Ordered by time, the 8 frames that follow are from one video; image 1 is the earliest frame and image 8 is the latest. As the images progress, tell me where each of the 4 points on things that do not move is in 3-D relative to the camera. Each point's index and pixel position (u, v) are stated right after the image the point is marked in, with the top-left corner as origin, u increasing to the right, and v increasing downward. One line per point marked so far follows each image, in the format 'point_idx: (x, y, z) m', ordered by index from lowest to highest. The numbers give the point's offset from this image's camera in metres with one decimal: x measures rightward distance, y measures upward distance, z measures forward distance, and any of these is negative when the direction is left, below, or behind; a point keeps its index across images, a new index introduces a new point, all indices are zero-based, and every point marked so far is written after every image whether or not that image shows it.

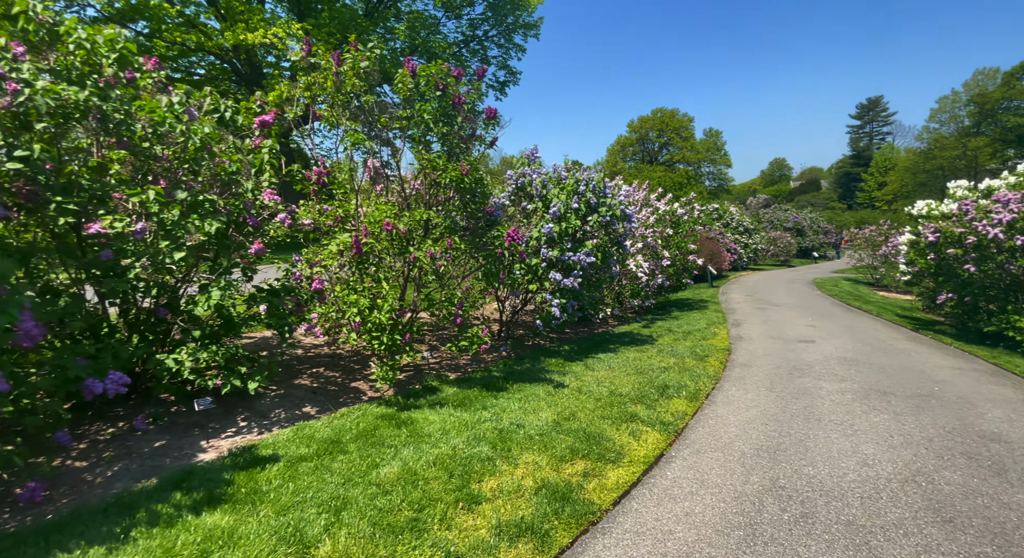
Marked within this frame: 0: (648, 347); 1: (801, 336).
0: (+2.3, -1.1, +8.4) m
1: (+5.8, -1.1, +10.4) m
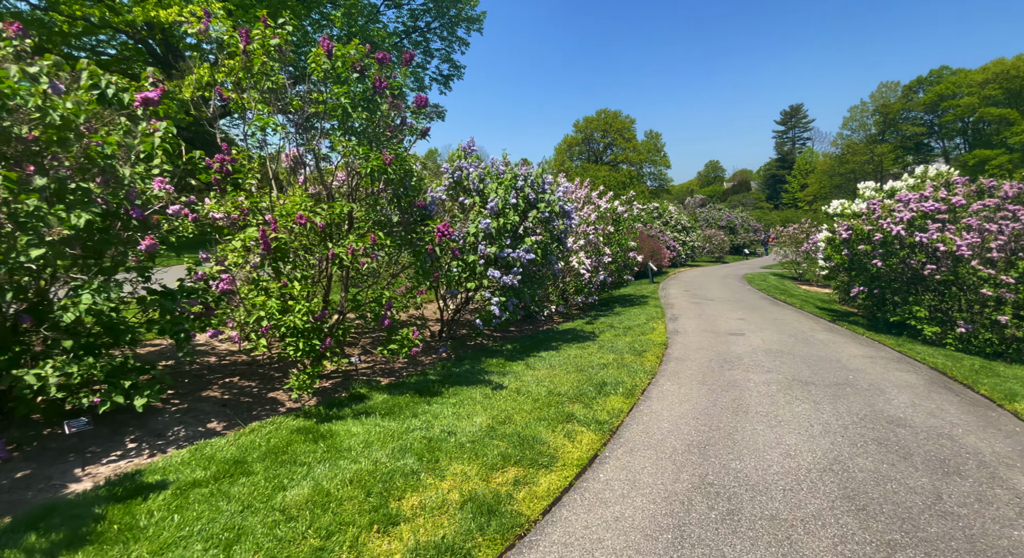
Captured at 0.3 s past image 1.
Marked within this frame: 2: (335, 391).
0: (+1.3, -1.0, +8.4) m
1: (+4.6, -1.0, +10.8) m
2: (-1.8, -1.1, +5.1) m
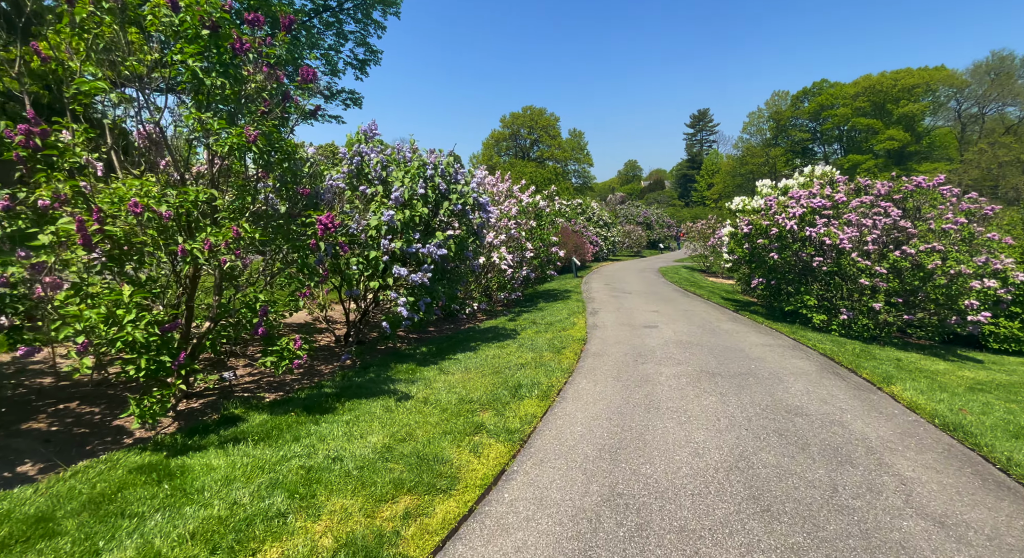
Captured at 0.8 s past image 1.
0: (-0.1, -1.0, +8.2) m
1: (+2.8, -0.9, +11.0) m
2: (-2.6, -1.1, +4.5) m
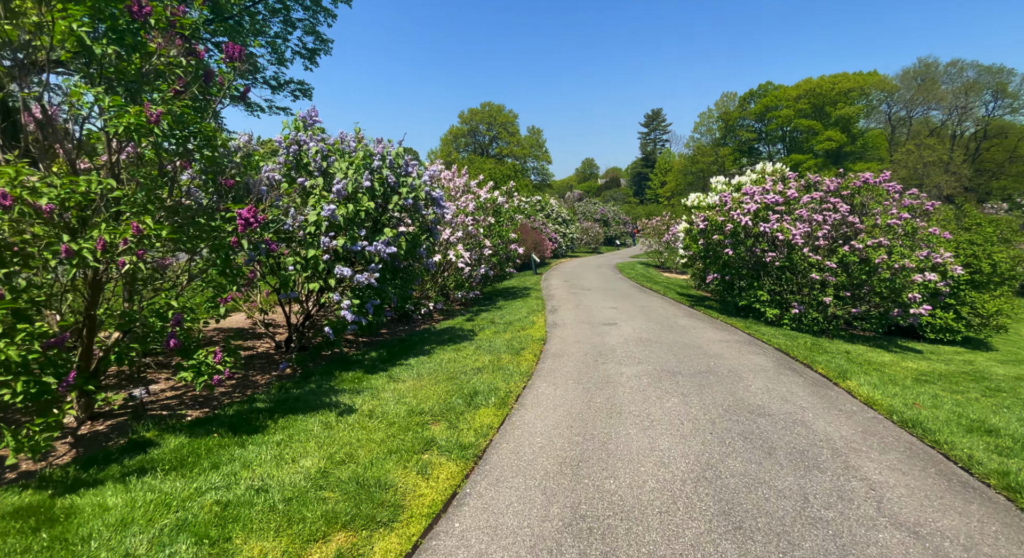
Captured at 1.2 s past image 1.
0: (-0.8, -1.0, +7.8) m
1: (+1.9, -0.8, +10.9) m
2: (-3.0, -1.2, +3.9) m
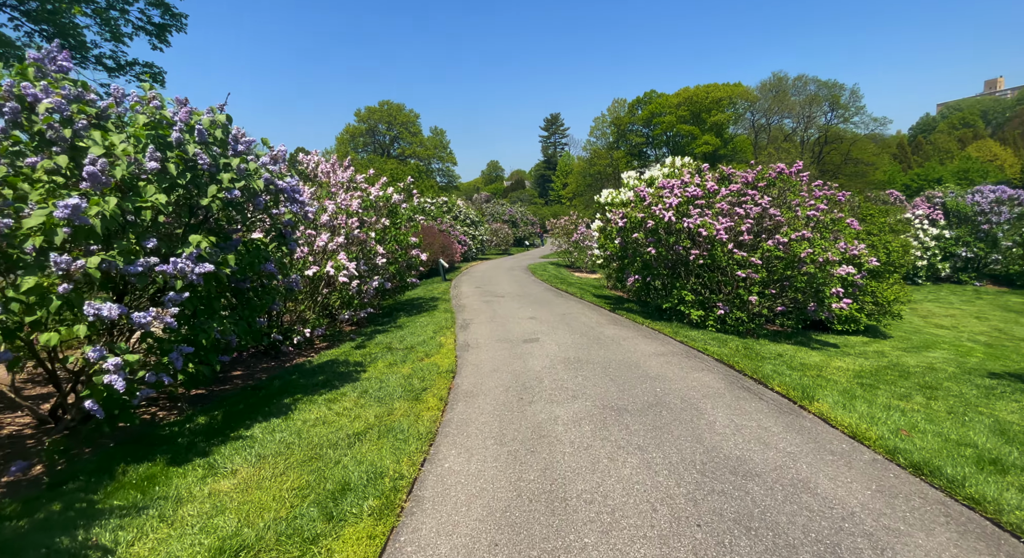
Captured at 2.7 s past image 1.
0: (-1.9, -1.2, +5.7) m
1: (+0.2, -1.0, +9.2) m
2: (-3.4, -1.5, +1.5) m
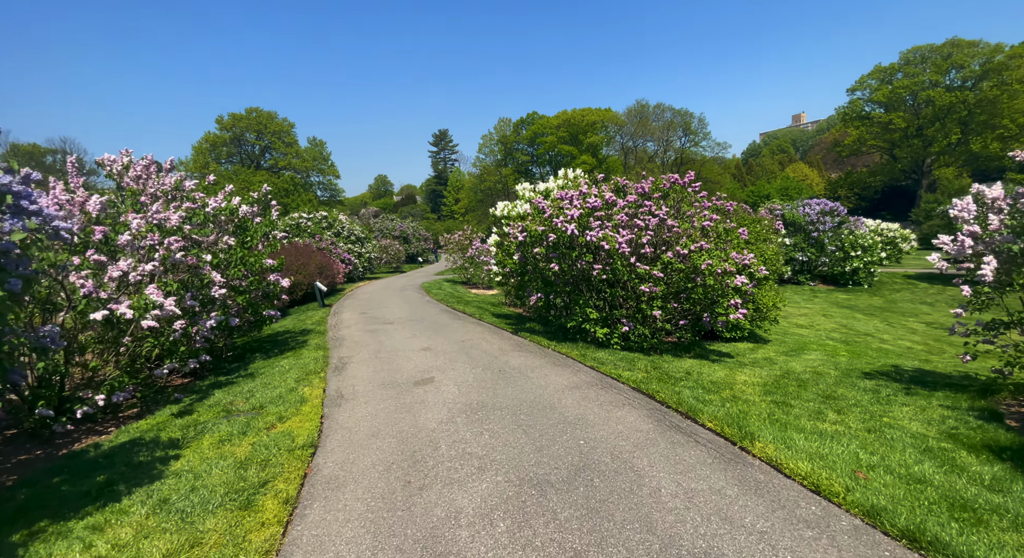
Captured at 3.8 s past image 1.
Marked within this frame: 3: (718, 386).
0: (-2.8, -1.6, +3.8) m
1: (-1.4, -1.4, +7.6) m
2: (-3.5, -1.8, -0.6) m
3: (+3.6, -1.9, +9.2) m
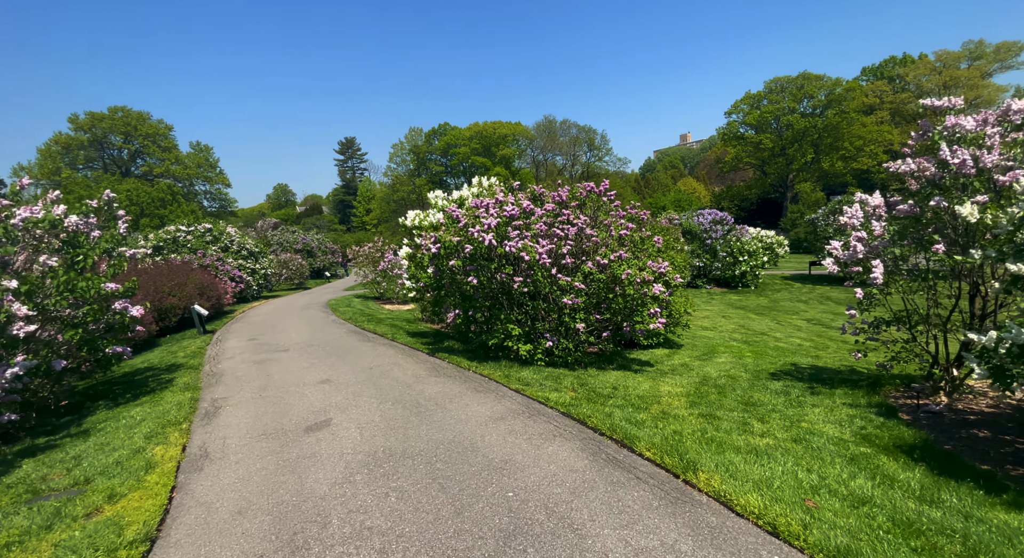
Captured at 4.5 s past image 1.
0: (-3.2, -1.8, +2.4) m
1: (-2.5, -1.7, +6.4) m
2: (-3.2, -1.9, -2.1) m
3: (+2.2, -2.0, +8.8) m
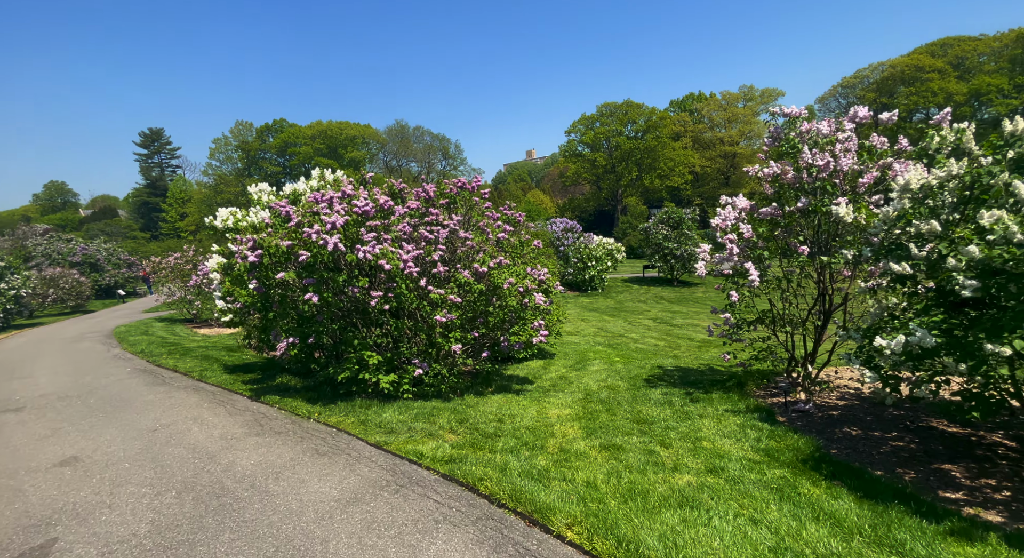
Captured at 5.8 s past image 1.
0: (-3.3, -2.0, -0.3) m
1: (-3.6, -1.9, +3.8) m
2: (-2.1, -2.0, -4.6) m
3: (+0.4, -2.2, +7.3) m
